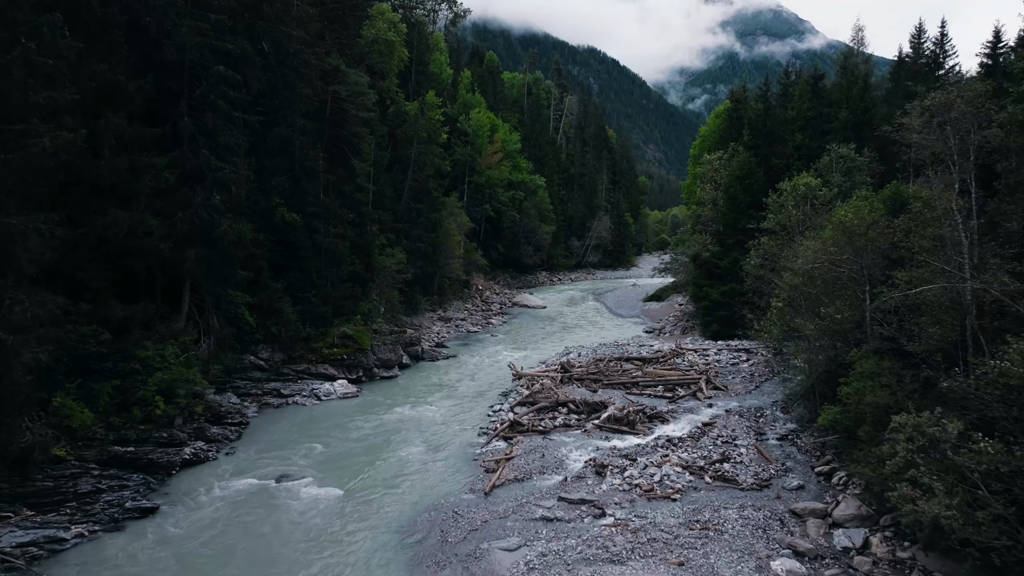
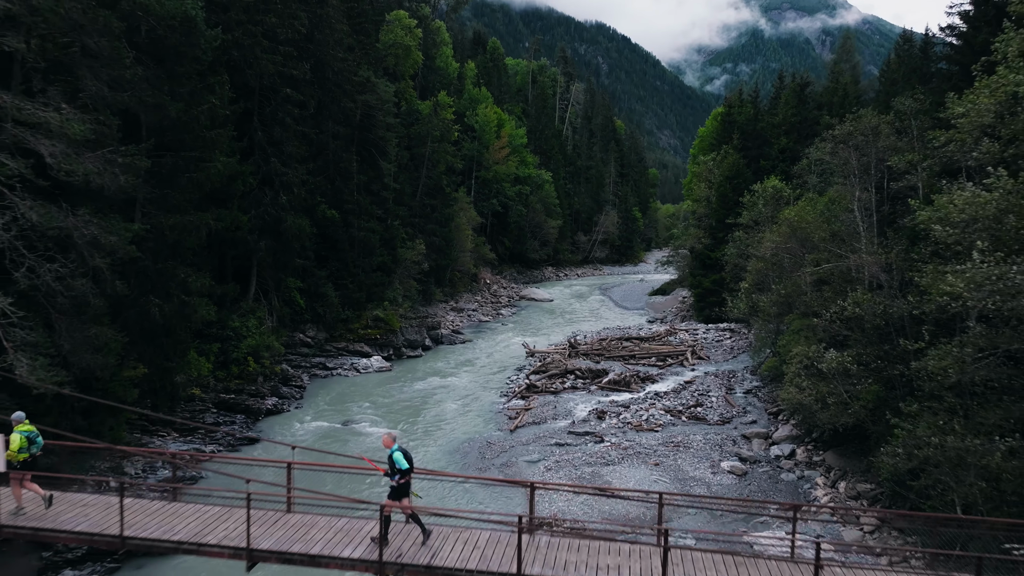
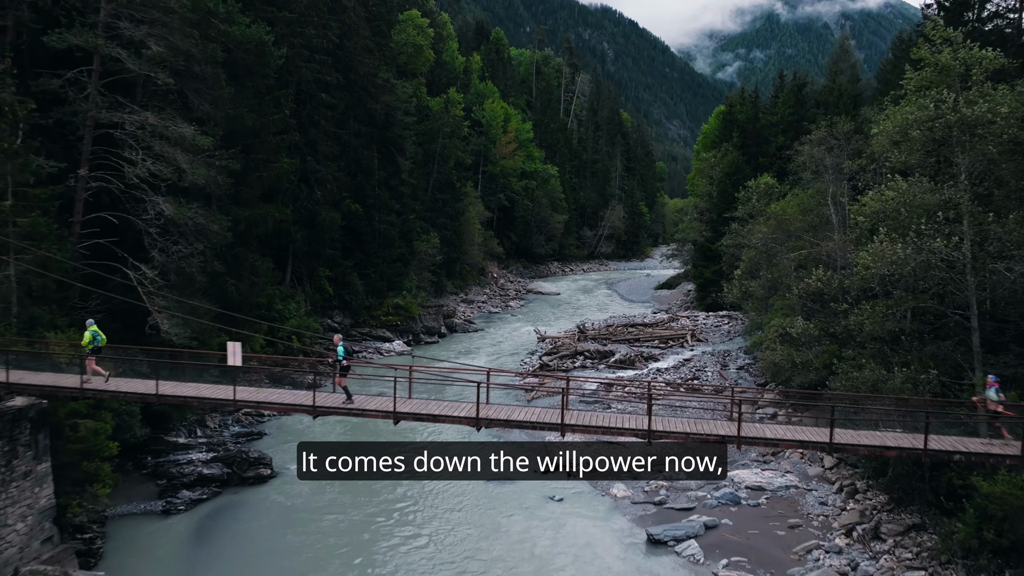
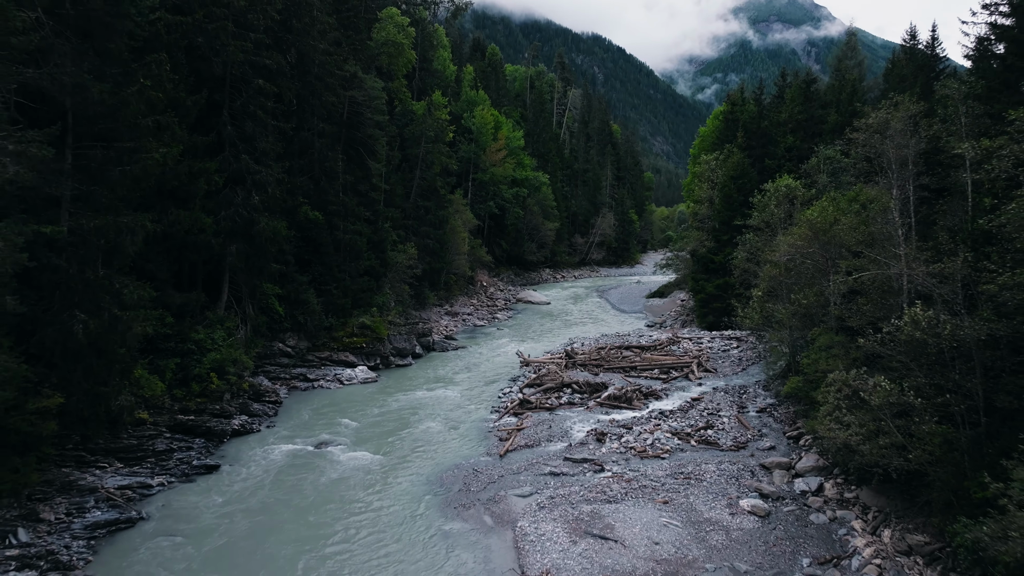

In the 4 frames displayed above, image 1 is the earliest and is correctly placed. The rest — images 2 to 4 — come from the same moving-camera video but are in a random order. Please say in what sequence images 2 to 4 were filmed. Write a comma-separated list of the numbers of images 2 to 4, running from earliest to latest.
4, 2, 3
